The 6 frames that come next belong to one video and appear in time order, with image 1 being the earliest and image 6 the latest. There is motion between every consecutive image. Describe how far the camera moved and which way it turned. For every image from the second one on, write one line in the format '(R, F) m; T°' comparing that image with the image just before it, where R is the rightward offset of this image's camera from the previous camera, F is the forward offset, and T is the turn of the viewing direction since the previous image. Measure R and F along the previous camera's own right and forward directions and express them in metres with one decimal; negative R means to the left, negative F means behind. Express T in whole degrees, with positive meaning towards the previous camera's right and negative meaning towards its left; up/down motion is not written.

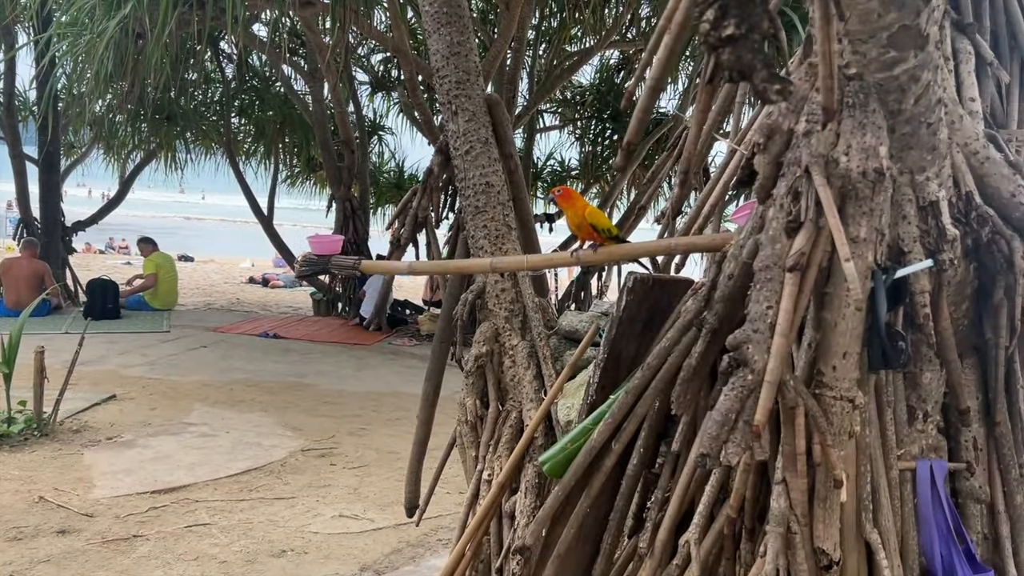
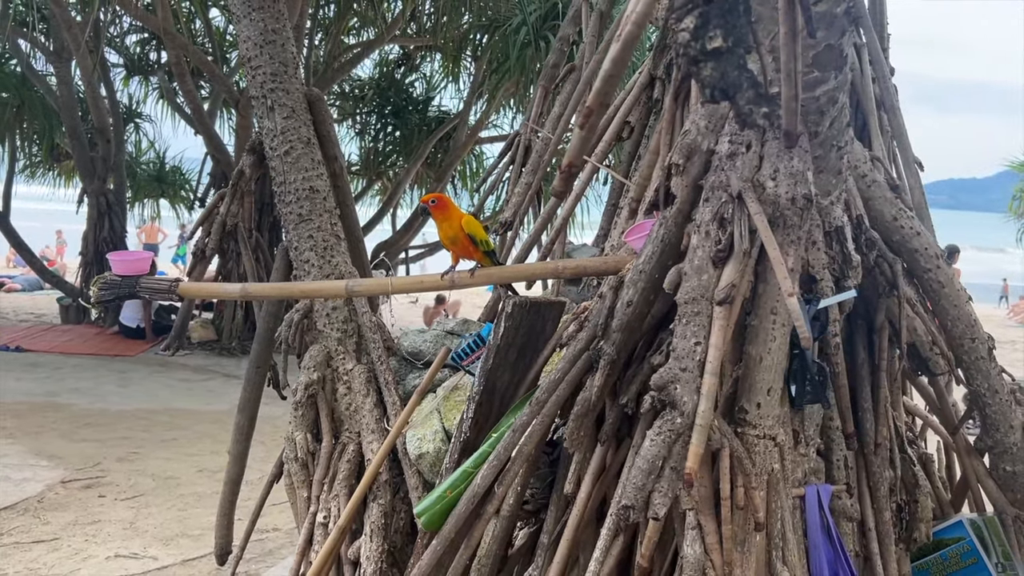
(-0.2, +0.2) m; +16°
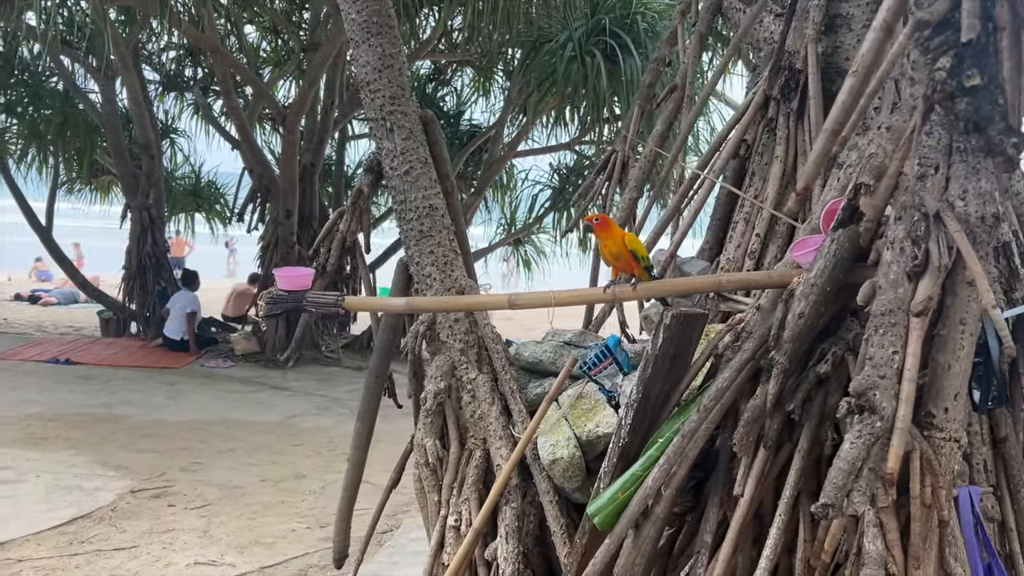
(-0.3, -0.1) m; -1°
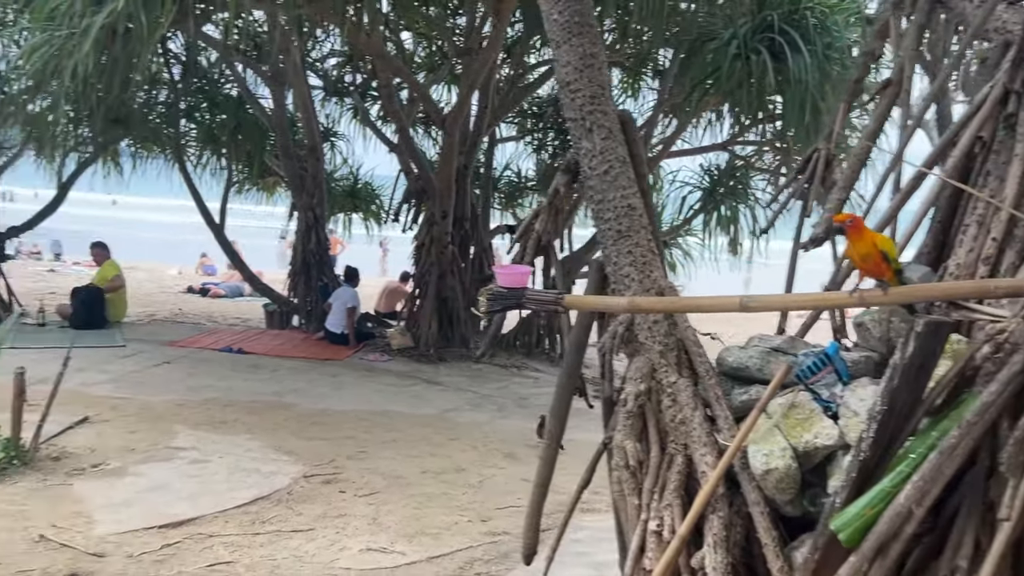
(-0.2, 0.0) m; -10°
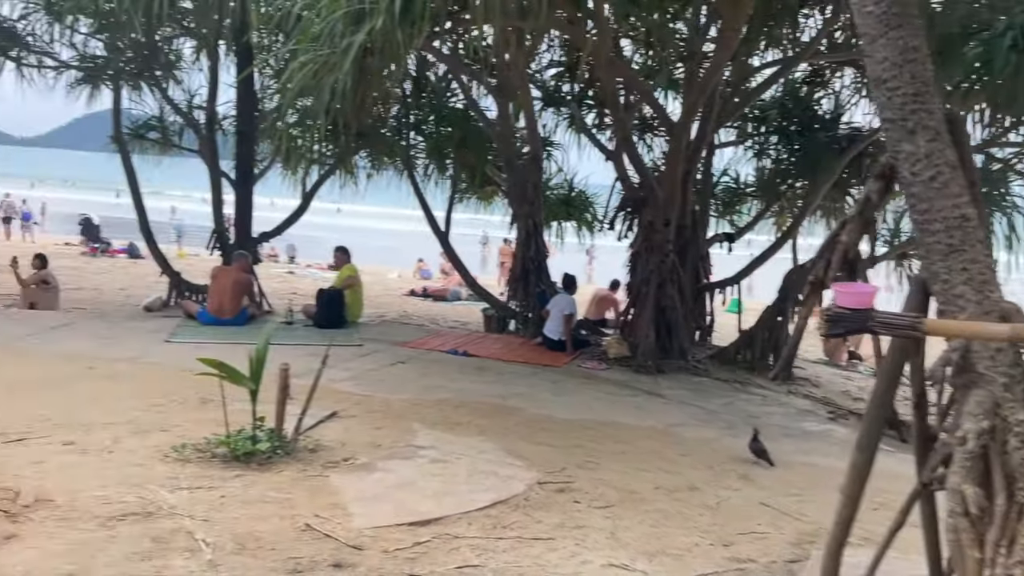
(-0.3, 0.0) m; -15°
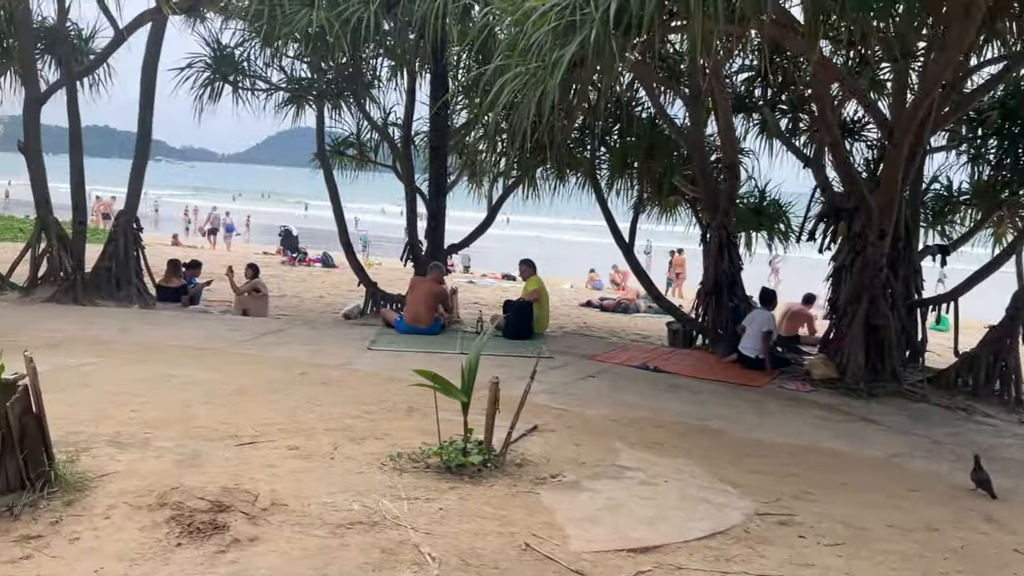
(-0.6, +0.2) m; -11°
